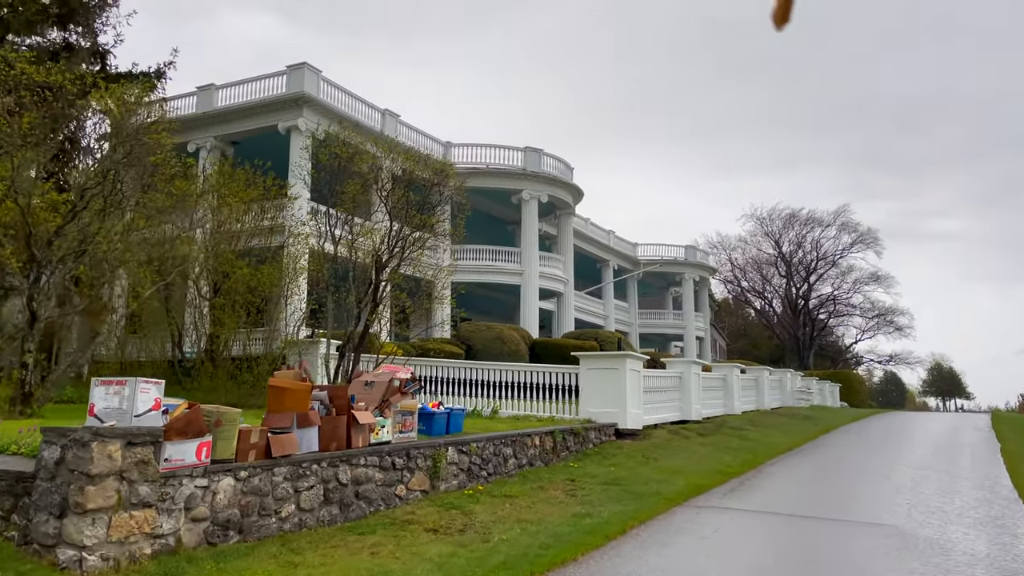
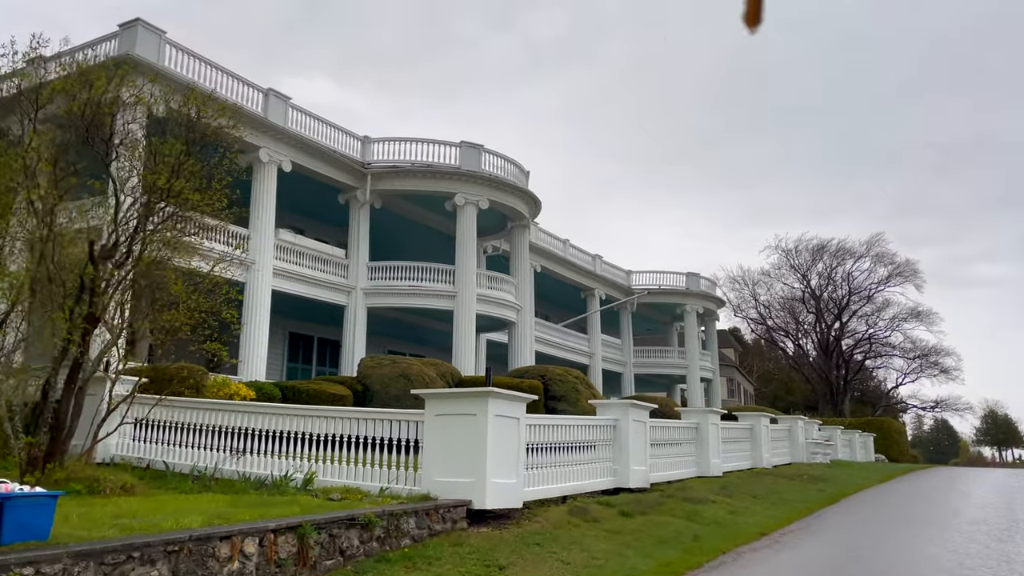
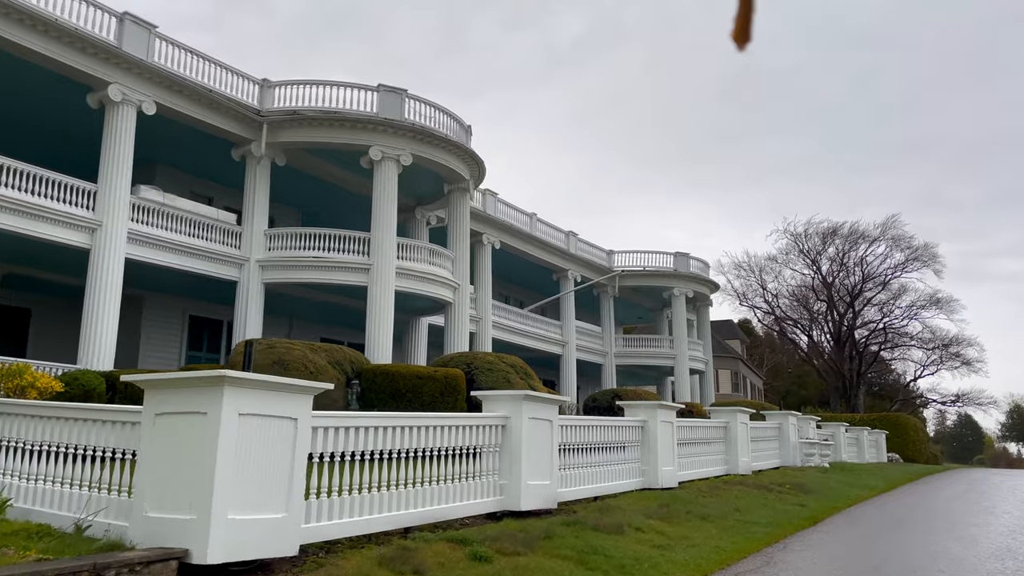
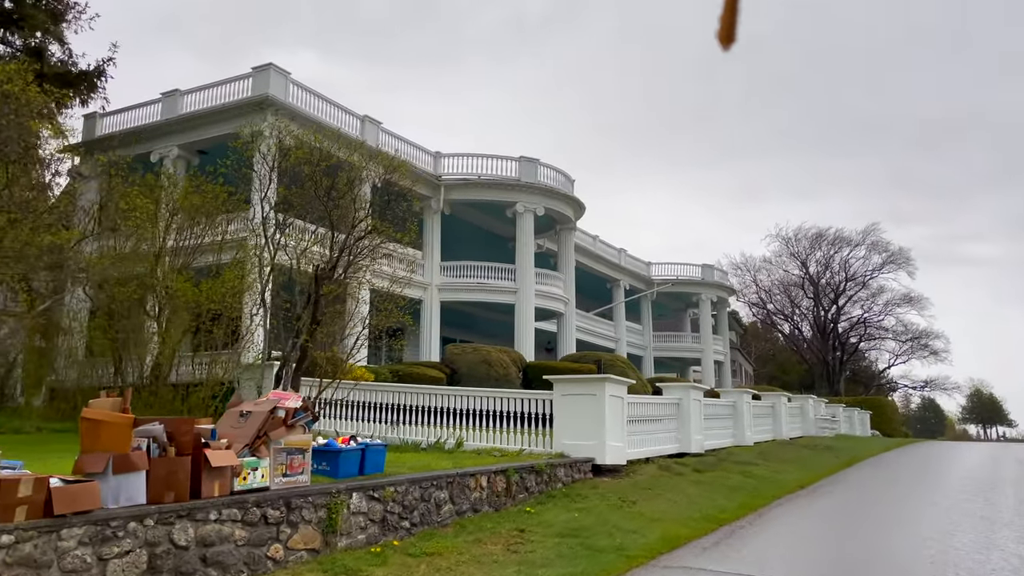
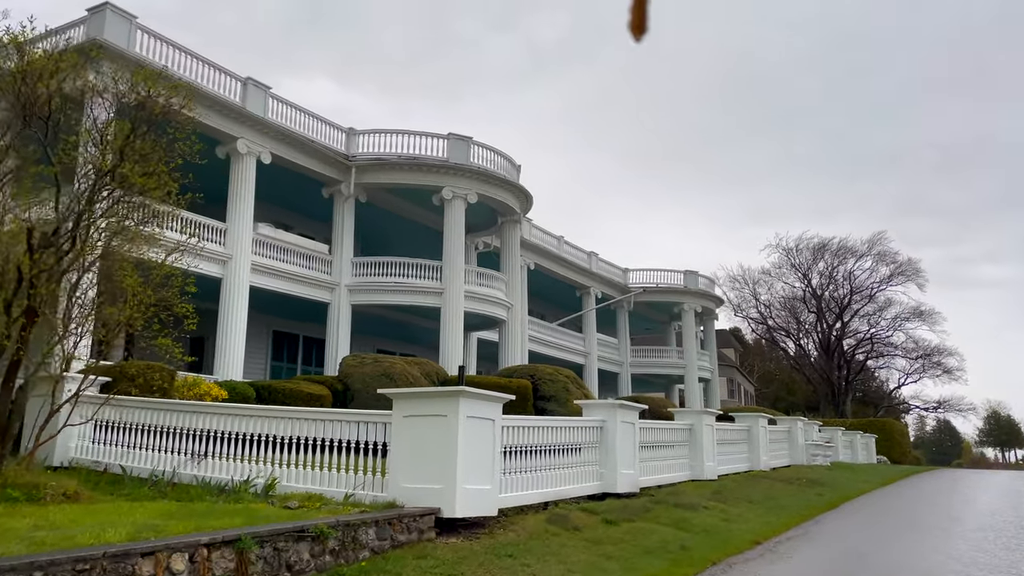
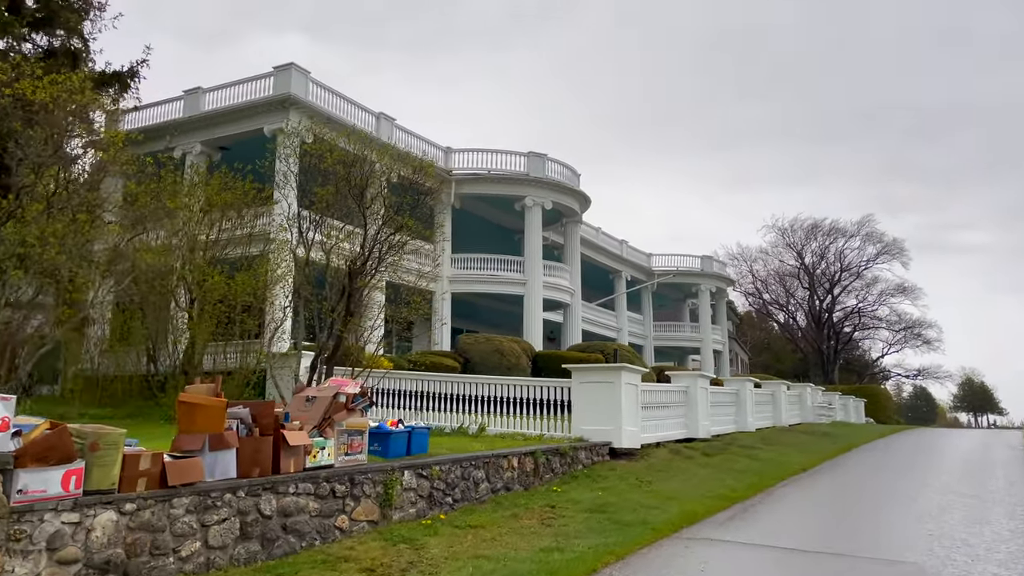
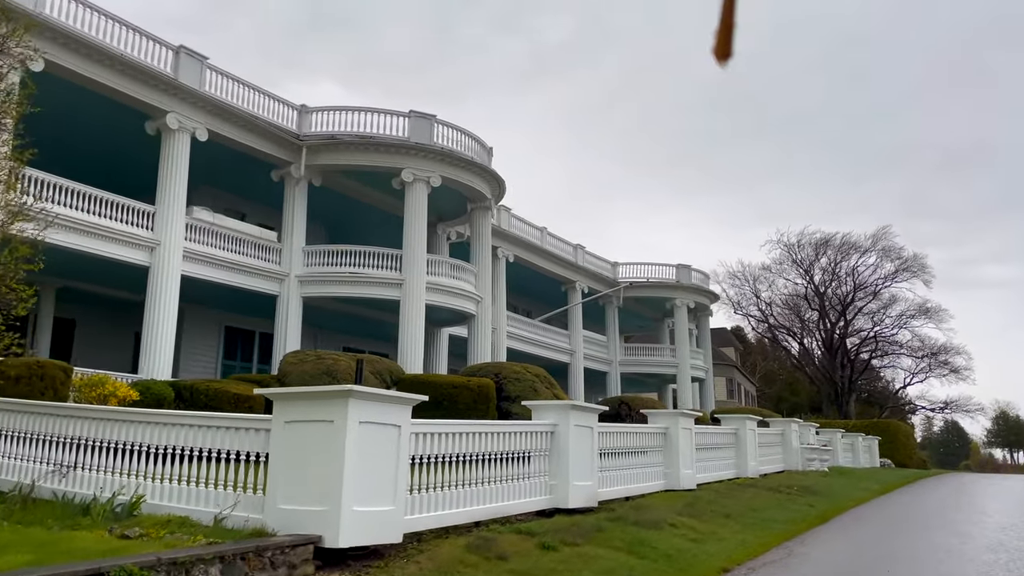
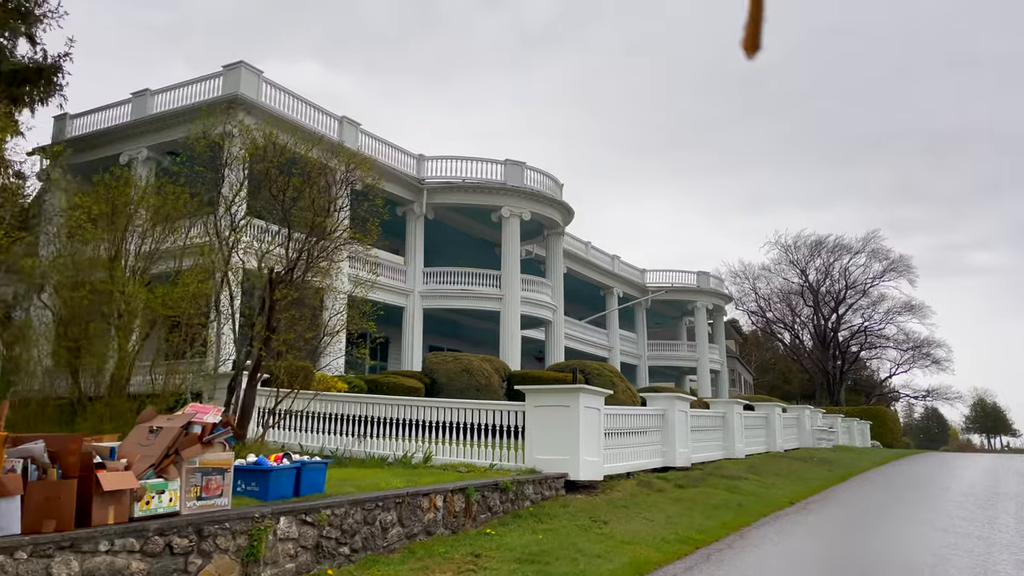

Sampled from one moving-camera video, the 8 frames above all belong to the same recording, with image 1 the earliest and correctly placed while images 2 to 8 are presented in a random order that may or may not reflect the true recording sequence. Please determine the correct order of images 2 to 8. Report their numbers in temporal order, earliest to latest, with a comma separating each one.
6, 4, 8, 2, 5, 7, 3
